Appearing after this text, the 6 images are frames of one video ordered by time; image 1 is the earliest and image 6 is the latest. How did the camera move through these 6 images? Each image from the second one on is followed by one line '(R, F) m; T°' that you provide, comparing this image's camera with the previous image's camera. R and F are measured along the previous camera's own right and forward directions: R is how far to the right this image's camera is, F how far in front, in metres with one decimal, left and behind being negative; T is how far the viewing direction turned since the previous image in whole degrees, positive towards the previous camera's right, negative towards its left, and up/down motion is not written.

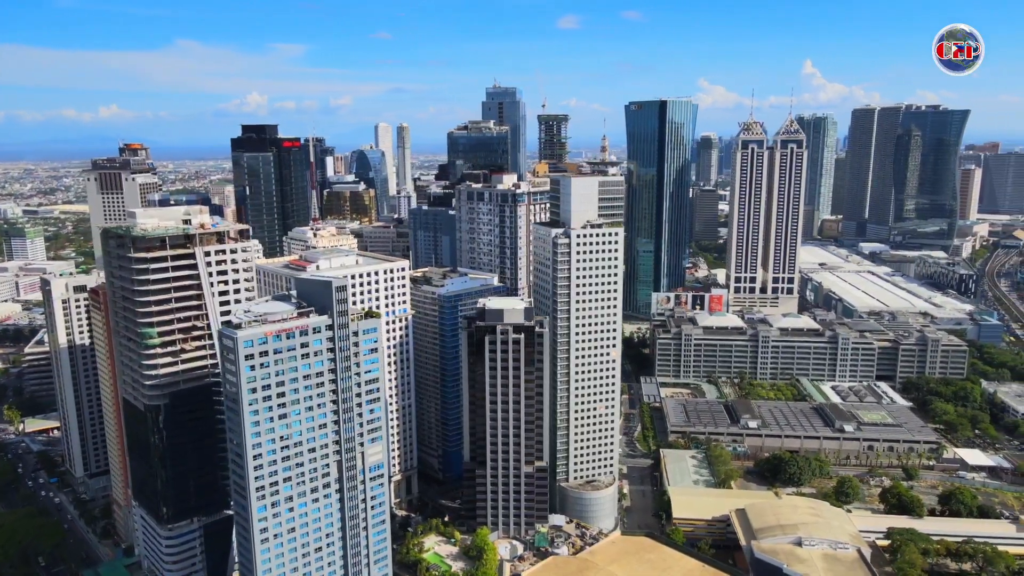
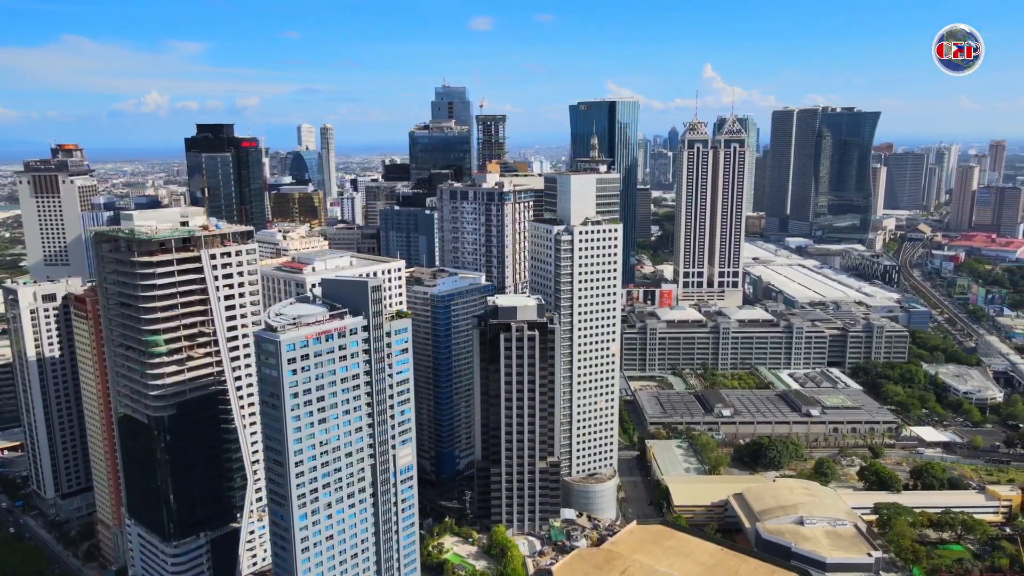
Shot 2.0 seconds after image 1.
(-7.8, +0.3) m; +6°
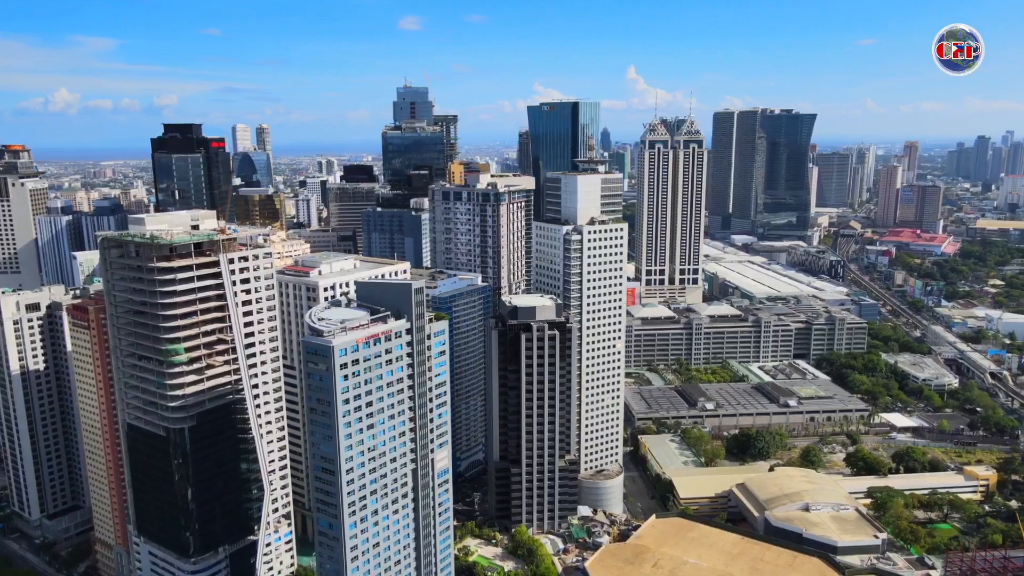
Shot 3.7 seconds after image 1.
(-7.1, +0.3) m; +5°
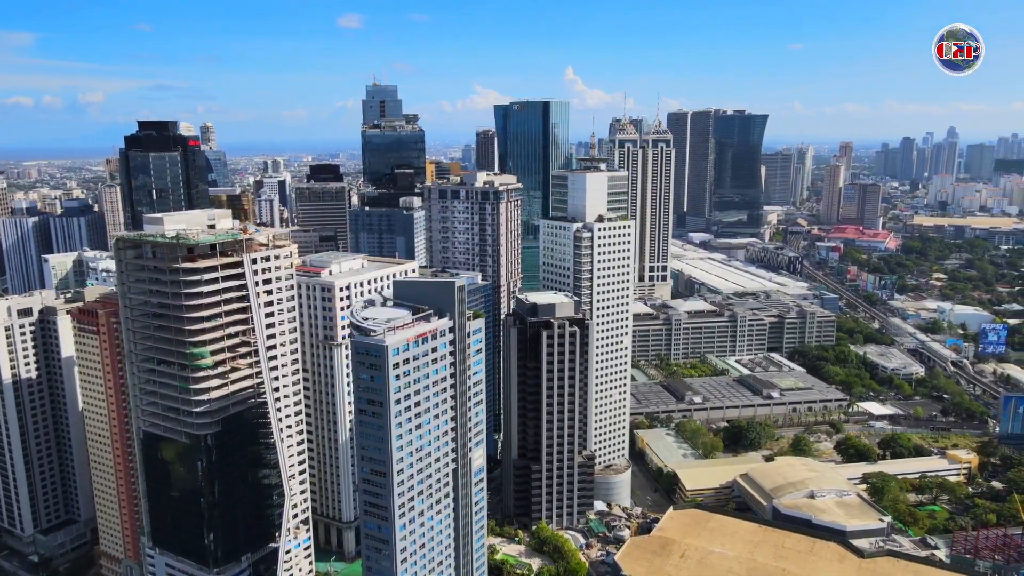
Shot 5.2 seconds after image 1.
(-6.2, +0.2) m; +4°
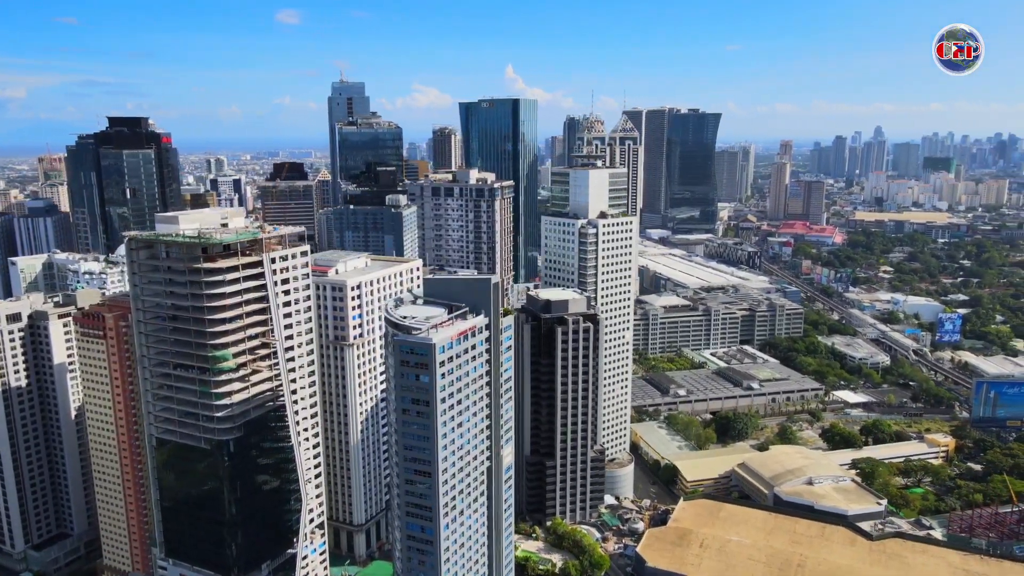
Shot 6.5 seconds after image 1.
(-5.7, +0.3) m; +4°
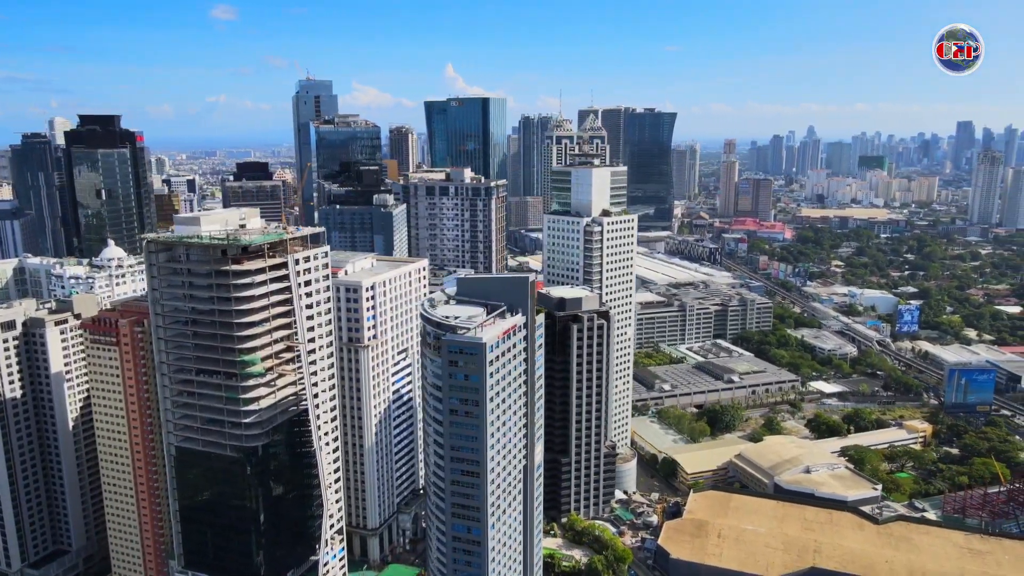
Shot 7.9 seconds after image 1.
(-5.7, +0.1) m; +4°
